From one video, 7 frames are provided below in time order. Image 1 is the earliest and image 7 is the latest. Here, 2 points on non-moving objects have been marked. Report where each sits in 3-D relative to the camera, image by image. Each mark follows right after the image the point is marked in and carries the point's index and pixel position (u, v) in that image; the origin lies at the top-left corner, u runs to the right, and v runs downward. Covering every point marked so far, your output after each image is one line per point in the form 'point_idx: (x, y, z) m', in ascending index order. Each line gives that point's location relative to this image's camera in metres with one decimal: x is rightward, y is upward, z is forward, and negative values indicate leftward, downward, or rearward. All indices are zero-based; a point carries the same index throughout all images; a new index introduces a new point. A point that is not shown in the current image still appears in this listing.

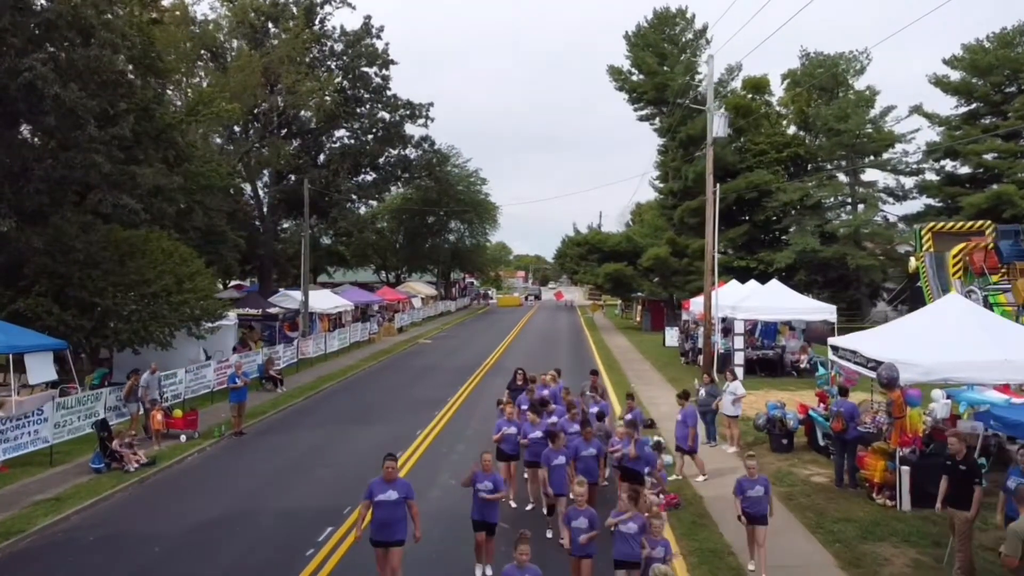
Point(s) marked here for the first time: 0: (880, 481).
0: (+5.4, -2.8, +11.2) m
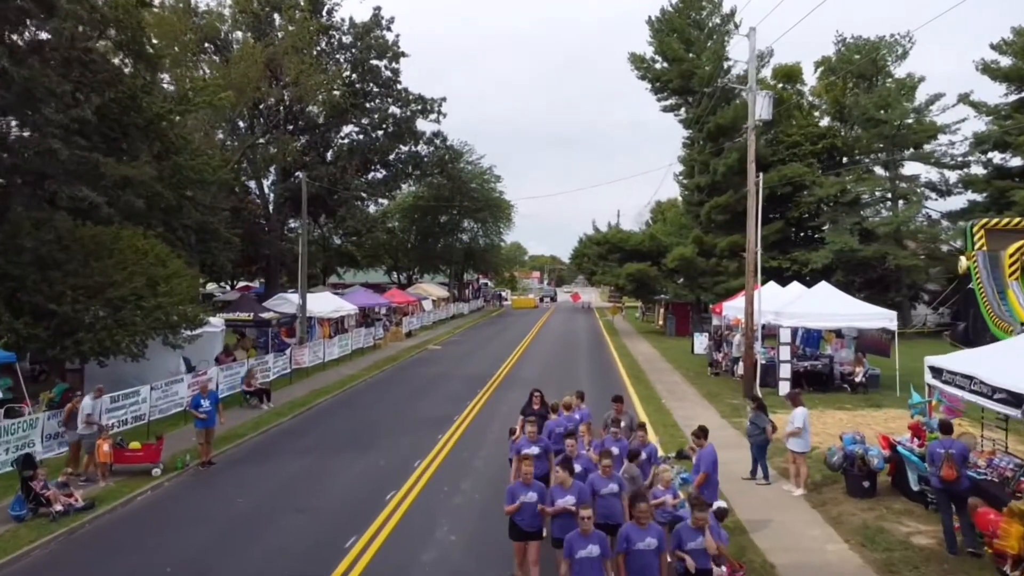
0: (+5.5, -2.9, +8.5) m
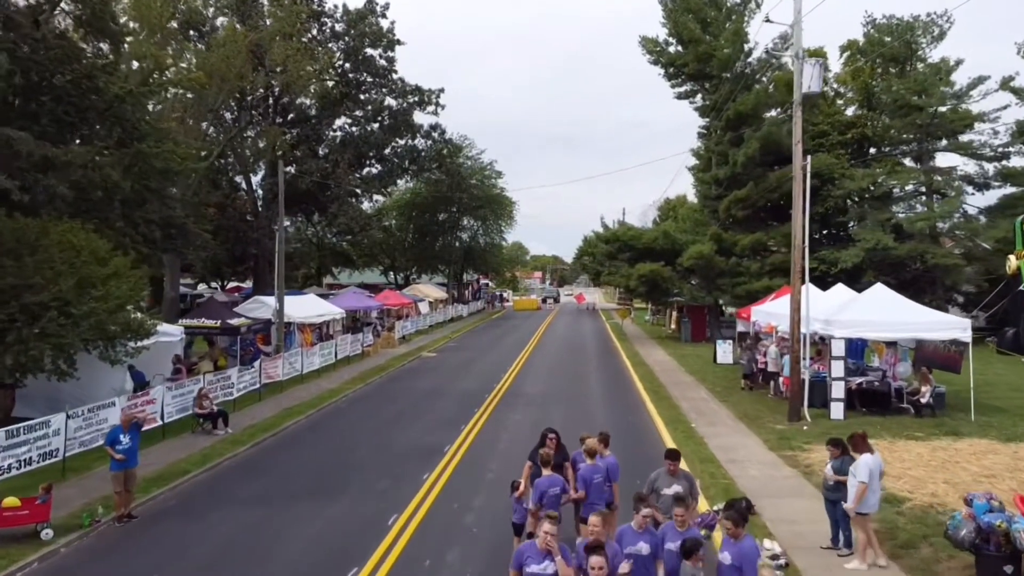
0: (+5.6, -3.0, +5.2) m
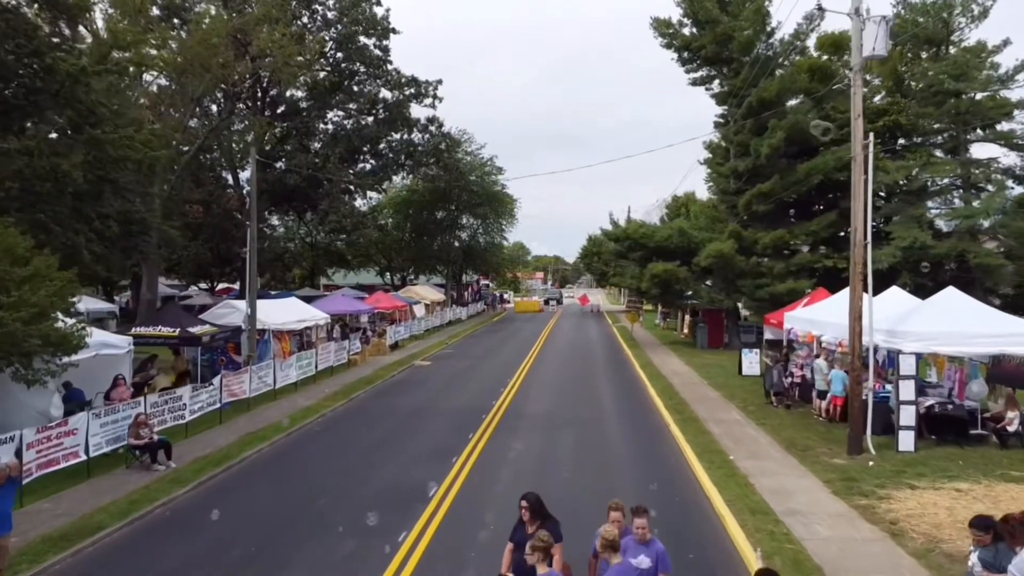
0: (+5.6, -3.1, +2.2) m
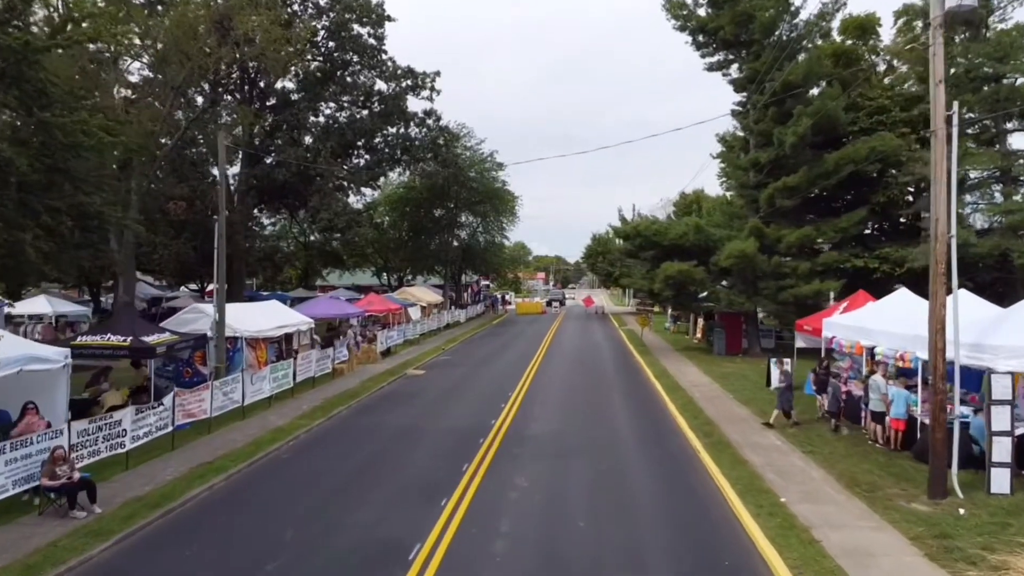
0: (+5.6, -3.1, -0.6) m
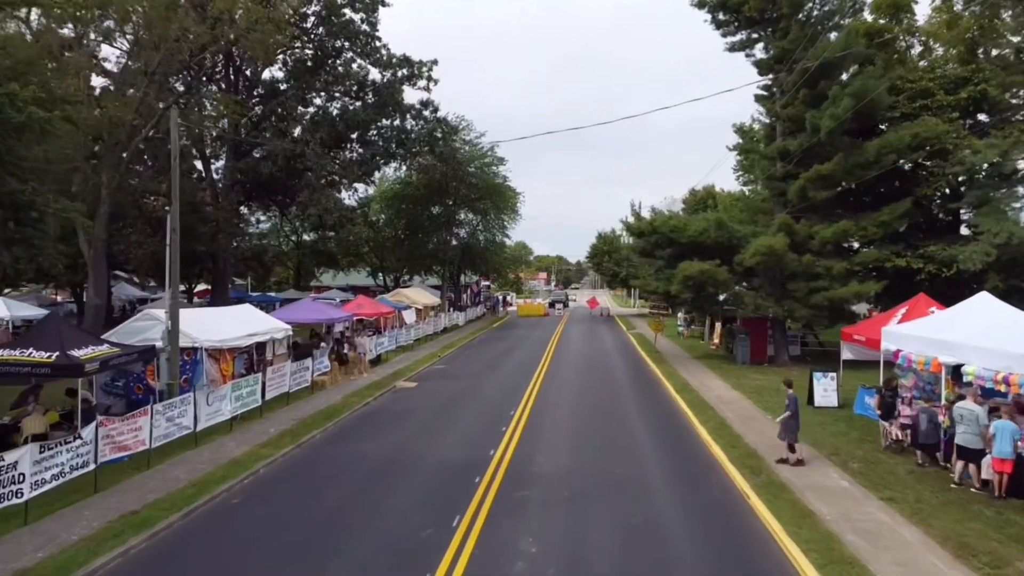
0: (+5.6, -3.2, -3.7) m
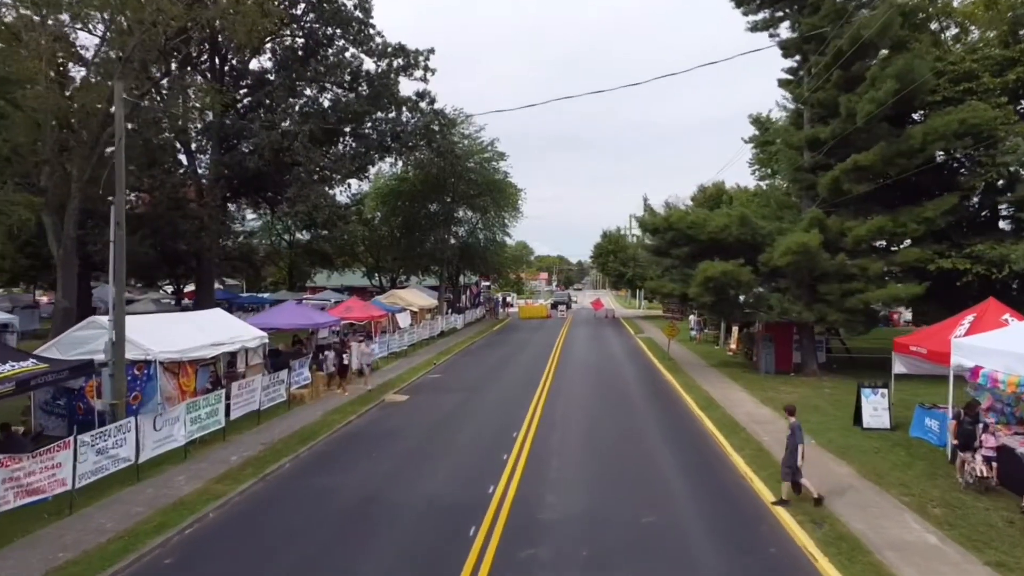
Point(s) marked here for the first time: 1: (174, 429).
0: (+5.7, -3.3, -6.3) m
1: (-6.6, -2.7, +15.2) m
